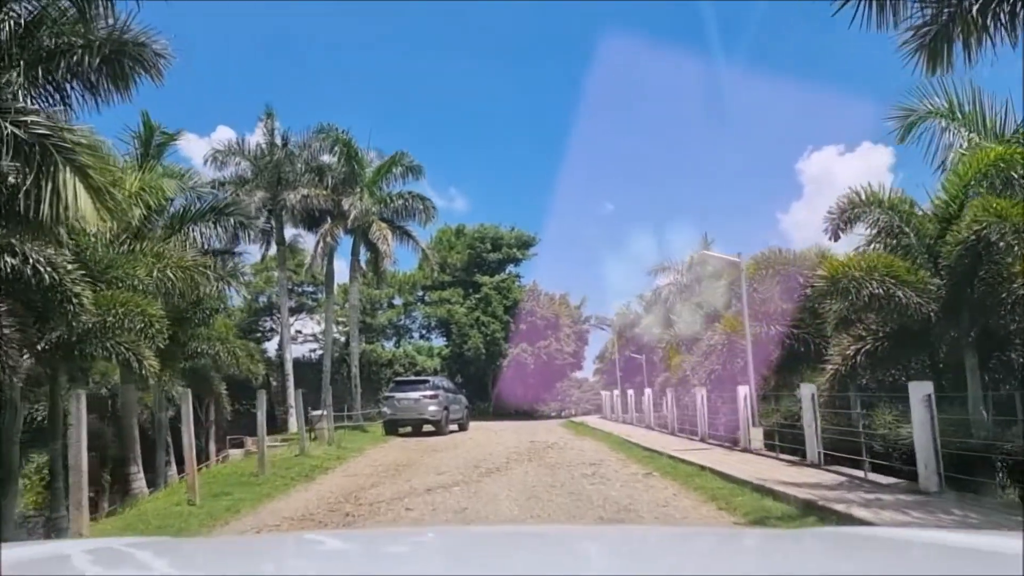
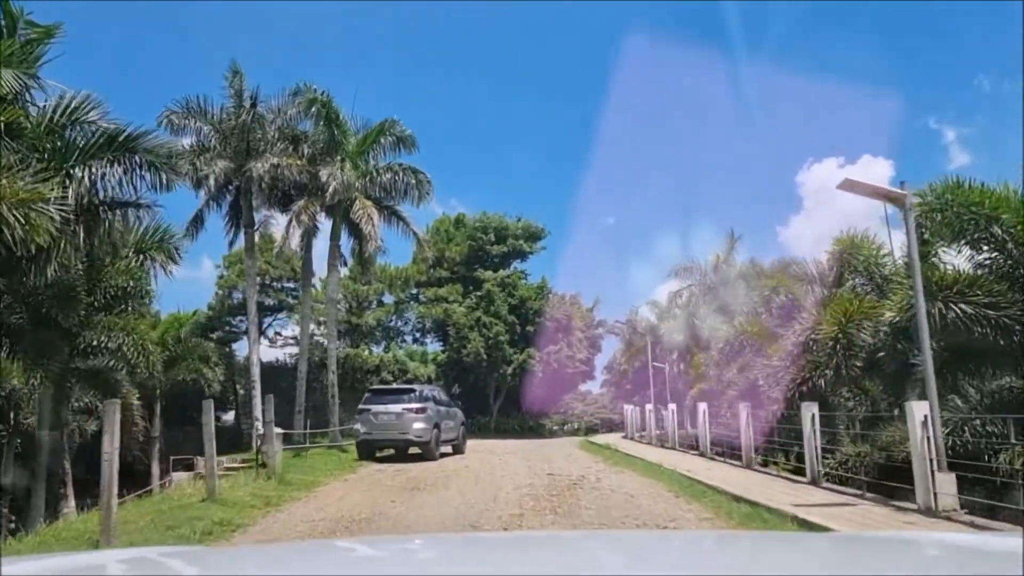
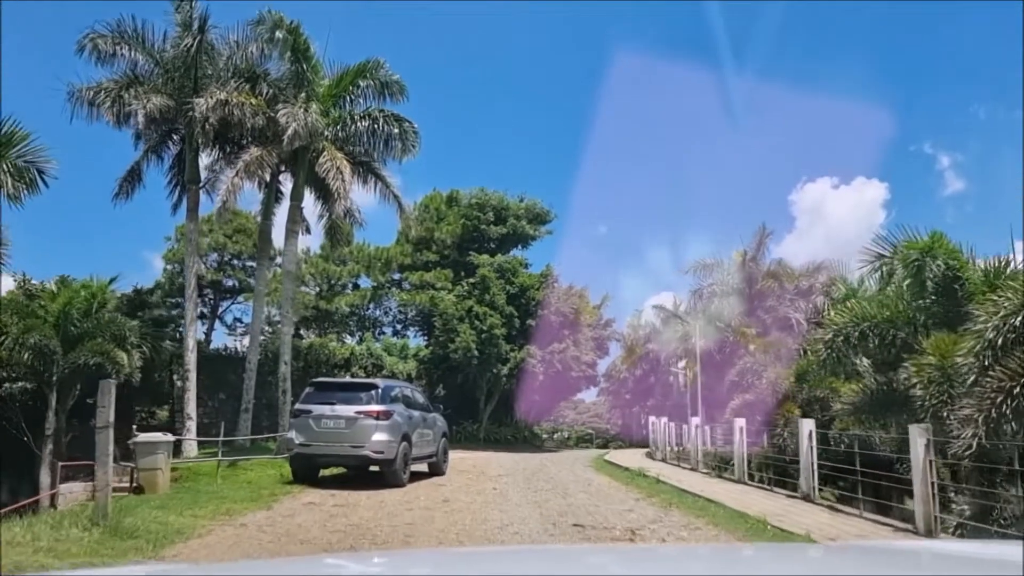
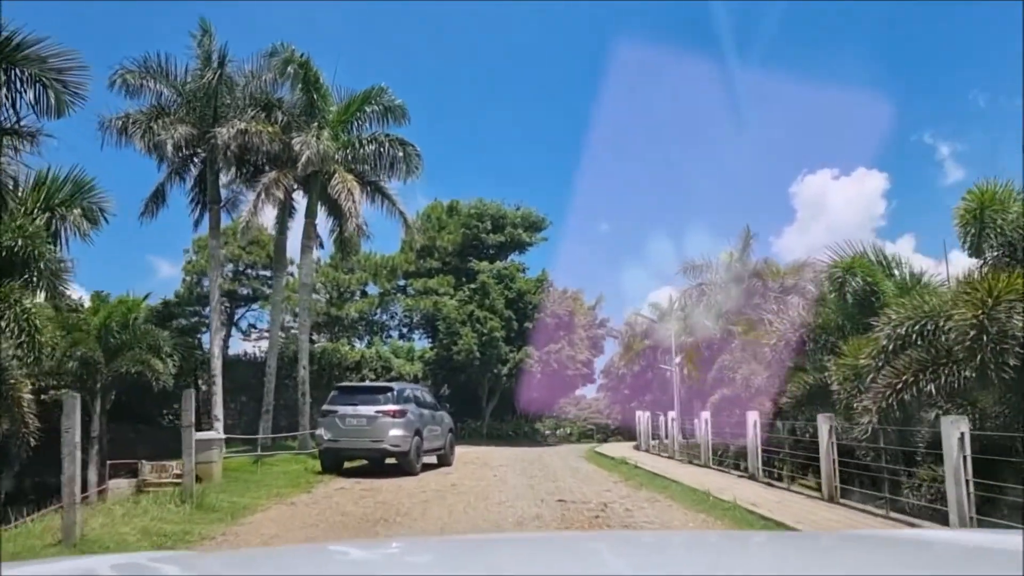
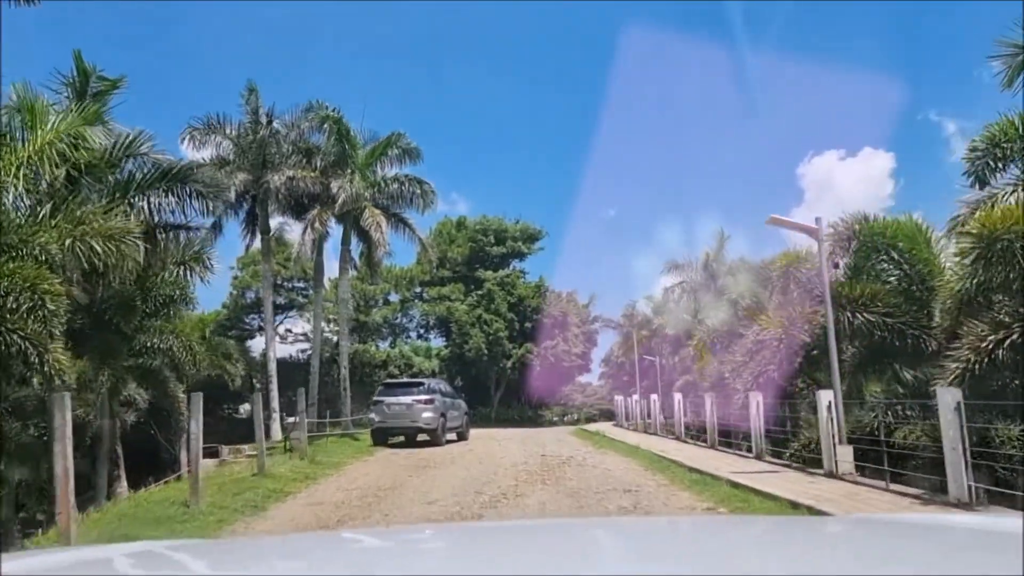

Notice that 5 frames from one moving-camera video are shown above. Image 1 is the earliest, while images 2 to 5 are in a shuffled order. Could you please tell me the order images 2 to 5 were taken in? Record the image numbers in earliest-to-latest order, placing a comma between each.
5, 2, 4, 3
